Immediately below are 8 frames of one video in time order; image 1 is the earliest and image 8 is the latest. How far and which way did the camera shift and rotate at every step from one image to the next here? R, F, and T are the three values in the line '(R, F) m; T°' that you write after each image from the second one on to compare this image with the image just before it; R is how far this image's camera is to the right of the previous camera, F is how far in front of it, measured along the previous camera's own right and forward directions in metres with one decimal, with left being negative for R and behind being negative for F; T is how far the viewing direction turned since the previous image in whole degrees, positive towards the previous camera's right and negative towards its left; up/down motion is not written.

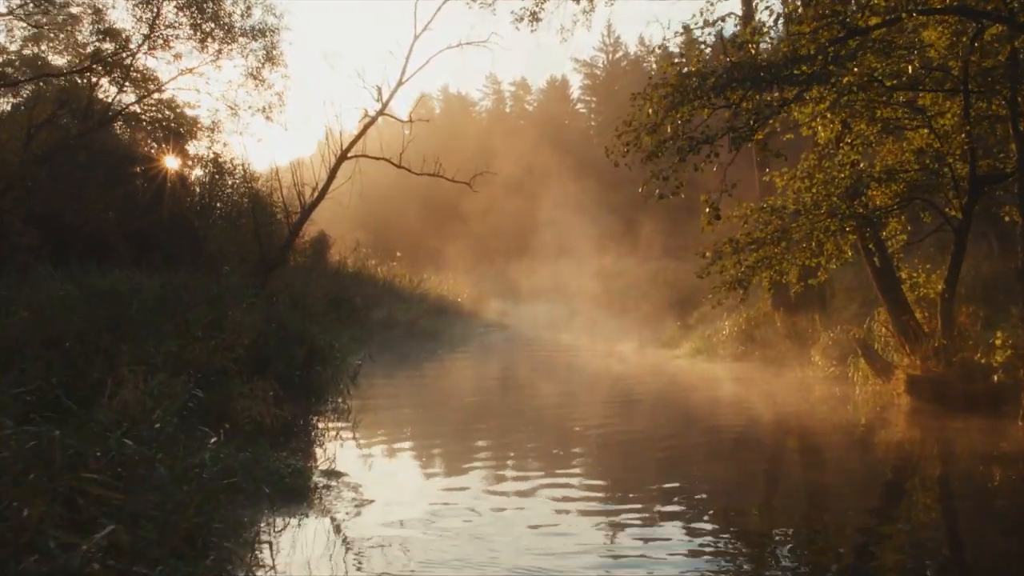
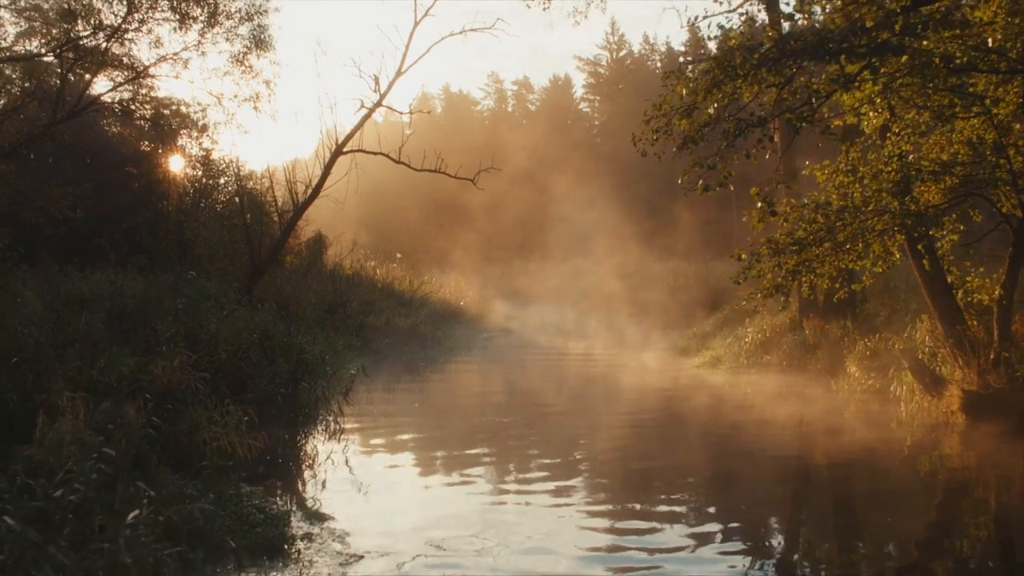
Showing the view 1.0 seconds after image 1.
(-0.1, +1.4) m; 0°
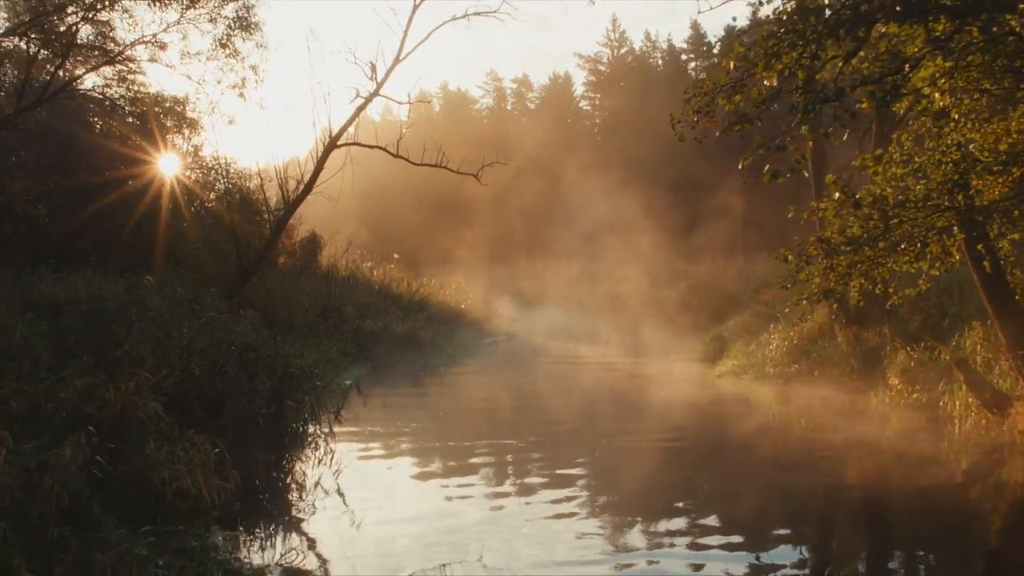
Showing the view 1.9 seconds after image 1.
(-0.1, +1.4) m; 0°
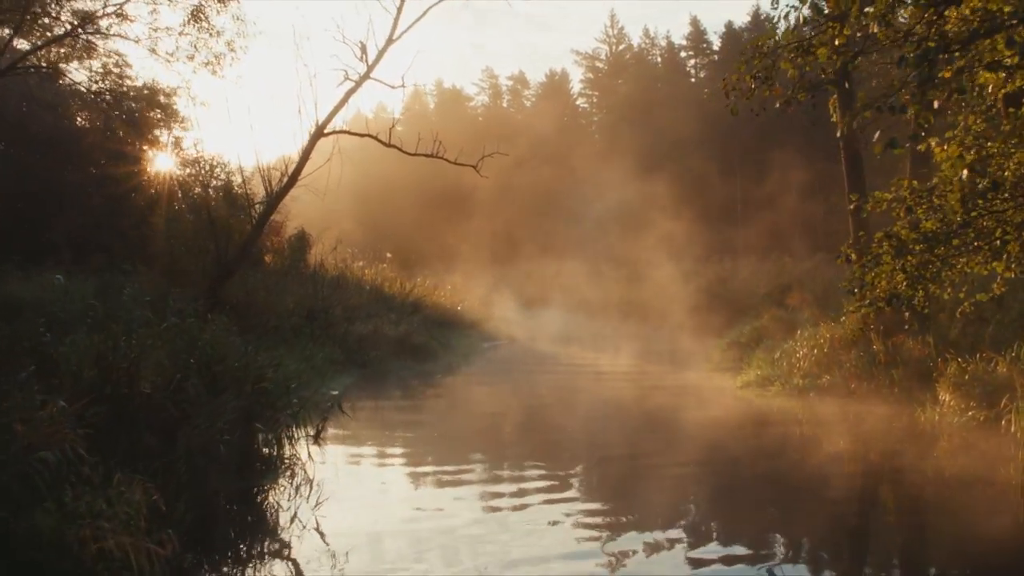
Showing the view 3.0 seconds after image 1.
(-0.1, +1.5) m; 0°
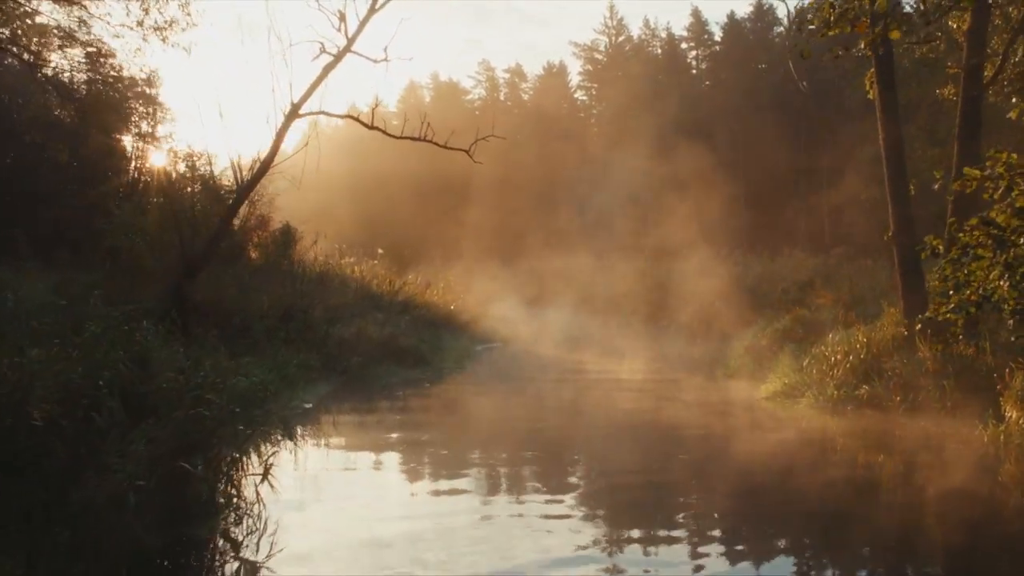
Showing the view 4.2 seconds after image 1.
(0.0, +1.8) m; 0°
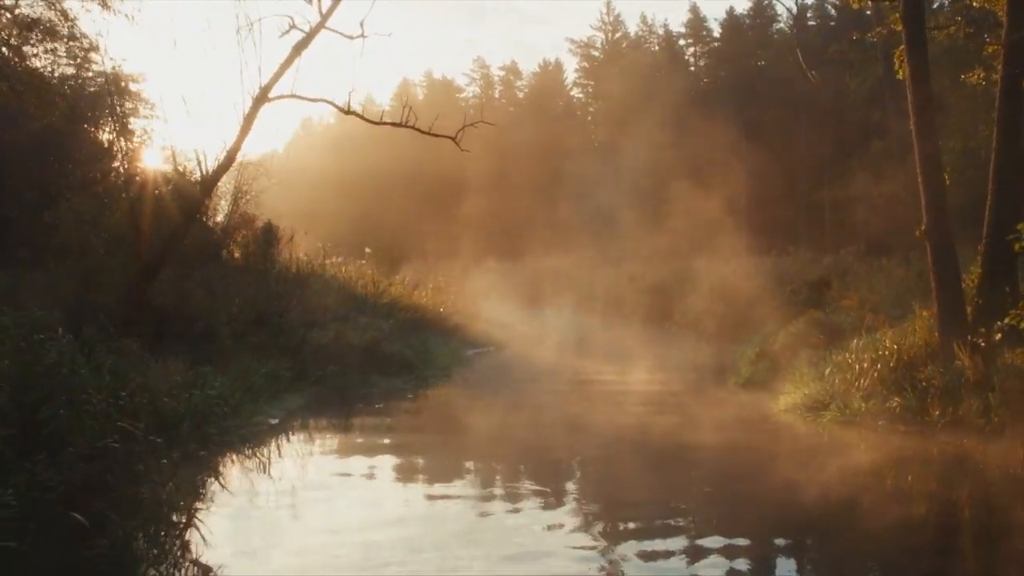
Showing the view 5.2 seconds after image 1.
(0.0, +1.4) m; 0°
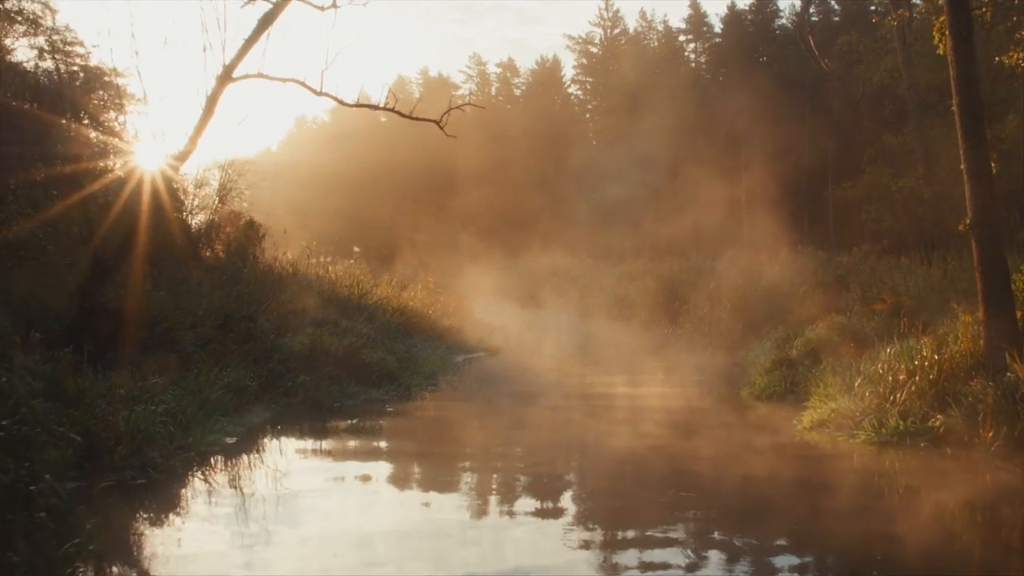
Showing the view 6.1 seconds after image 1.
(+0.1, +1.4) m; 0°
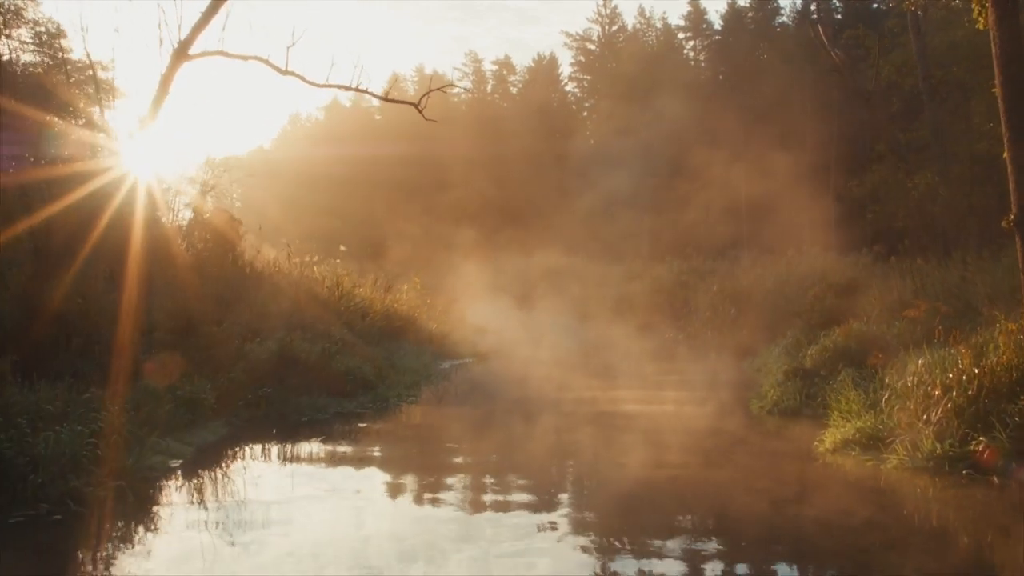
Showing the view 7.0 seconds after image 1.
(+0.1, +1.3) m; 0°
